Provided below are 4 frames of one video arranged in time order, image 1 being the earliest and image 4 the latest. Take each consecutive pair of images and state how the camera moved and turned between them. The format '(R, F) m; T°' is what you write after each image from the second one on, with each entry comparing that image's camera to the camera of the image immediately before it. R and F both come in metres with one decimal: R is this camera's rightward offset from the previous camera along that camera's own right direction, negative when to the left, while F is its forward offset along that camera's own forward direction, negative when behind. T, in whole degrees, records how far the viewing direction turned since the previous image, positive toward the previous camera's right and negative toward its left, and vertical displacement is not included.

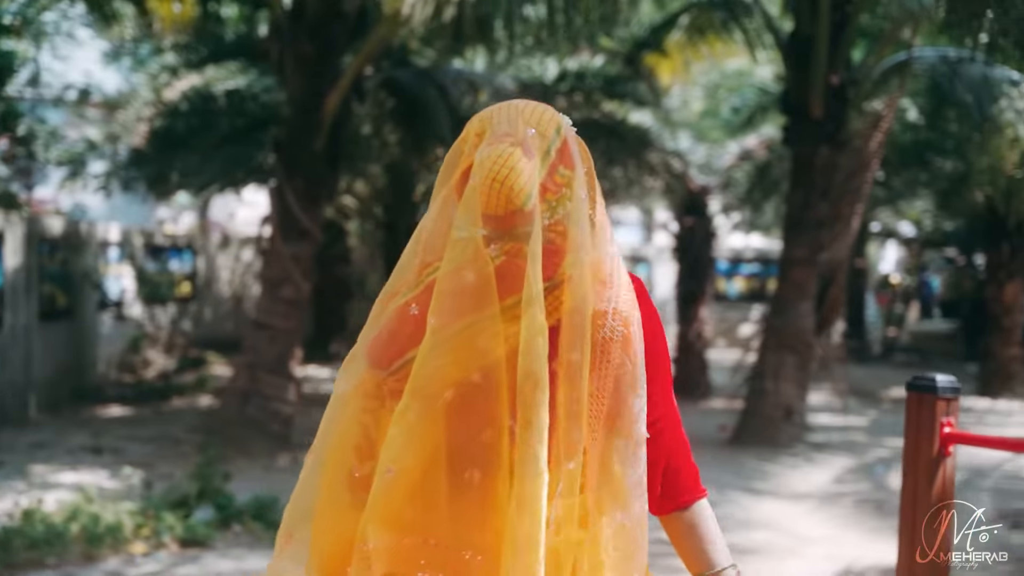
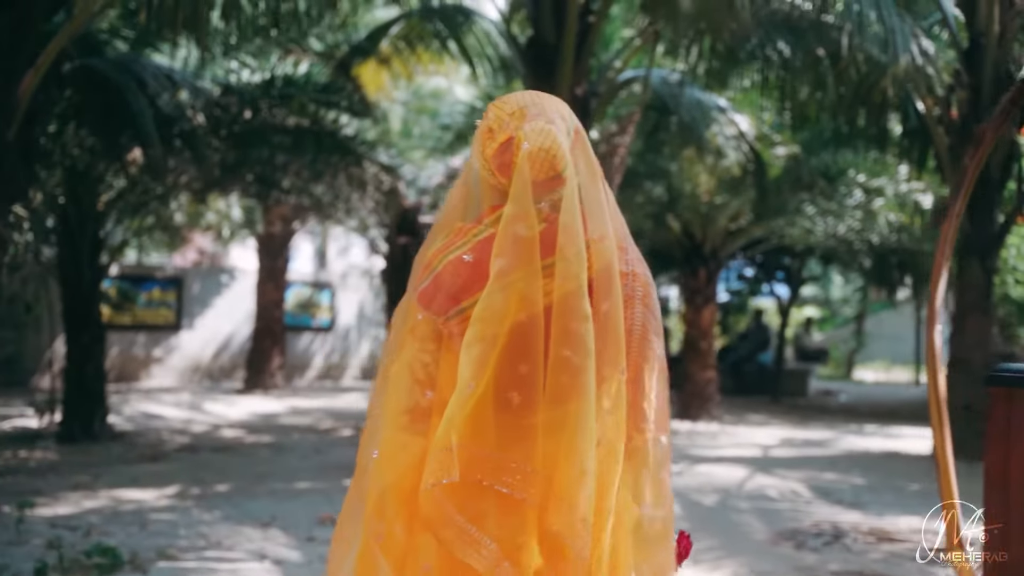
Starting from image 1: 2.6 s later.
(-0.5, +0.6) m; +19°
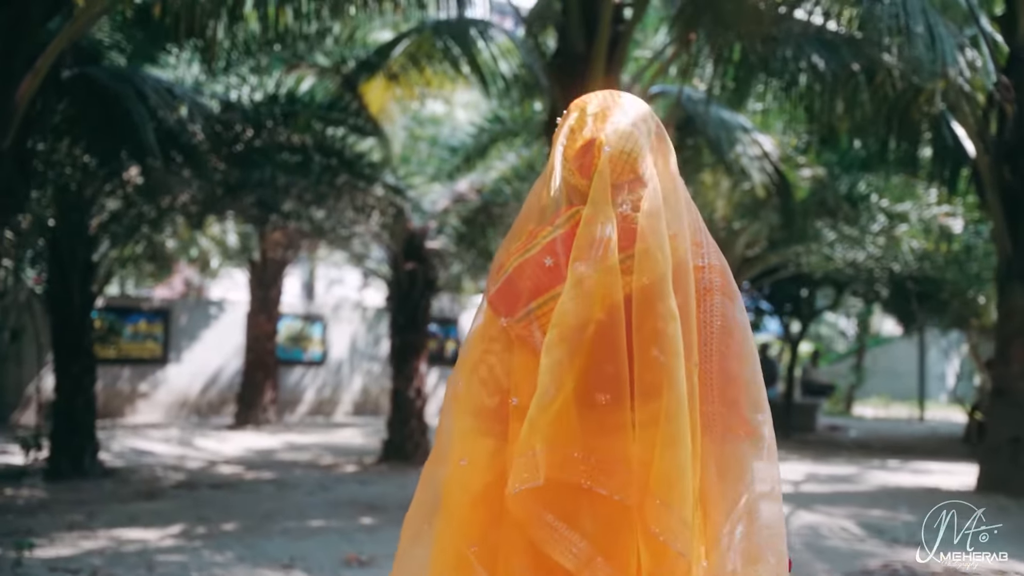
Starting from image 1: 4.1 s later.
(-0.3, +0.4) m; +1°
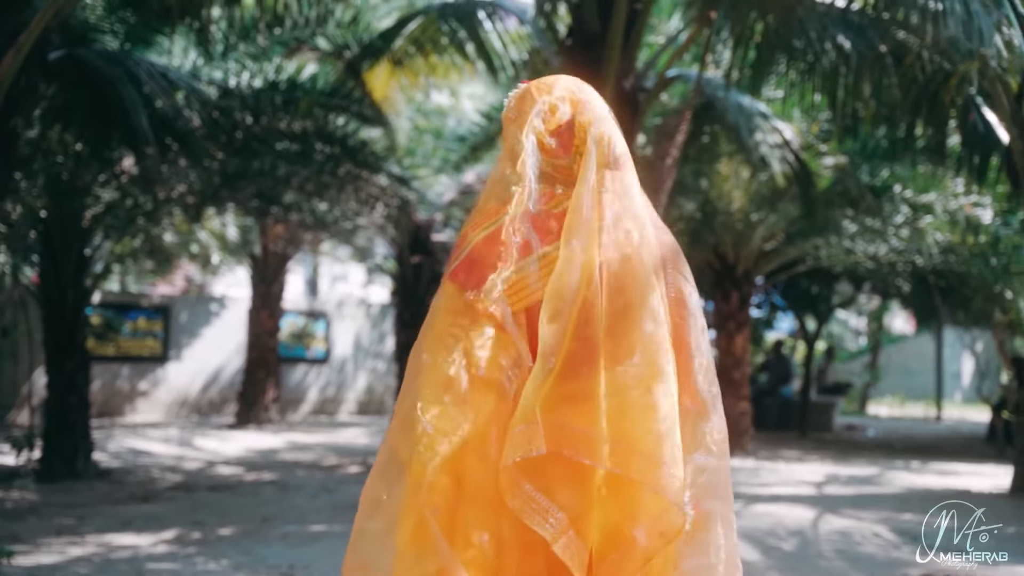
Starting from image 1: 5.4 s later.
(0.0, +0.3) m; 0°
